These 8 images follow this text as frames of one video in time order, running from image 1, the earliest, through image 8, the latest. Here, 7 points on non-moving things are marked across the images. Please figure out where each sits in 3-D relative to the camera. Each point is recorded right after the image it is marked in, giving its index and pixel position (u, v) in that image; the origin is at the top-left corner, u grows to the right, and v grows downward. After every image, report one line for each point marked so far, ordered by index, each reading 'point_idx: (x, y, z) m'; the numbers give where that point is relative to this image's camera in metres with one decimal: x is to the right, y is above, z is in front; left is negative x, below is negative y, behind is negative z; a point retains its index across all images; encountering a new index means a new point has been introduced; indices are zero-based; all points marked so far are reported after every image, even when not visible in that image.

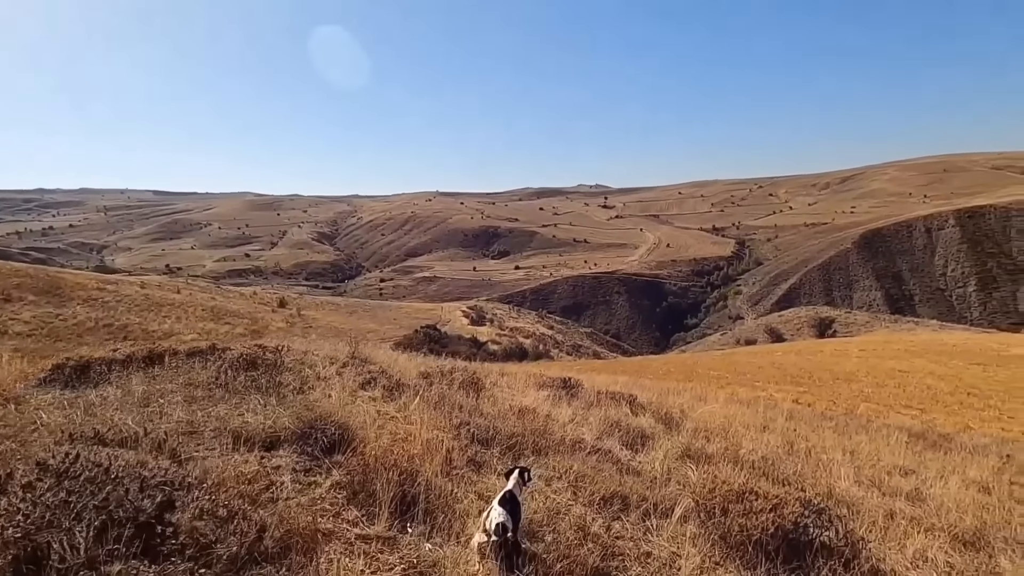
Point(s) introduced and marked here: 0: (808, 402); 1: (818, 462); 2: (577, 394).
0: (+9.0, -3.5, +20.1) m
1: (+3.8, -2.2, +8.3) m
2: (+1.1, -1.8, +11.1) m
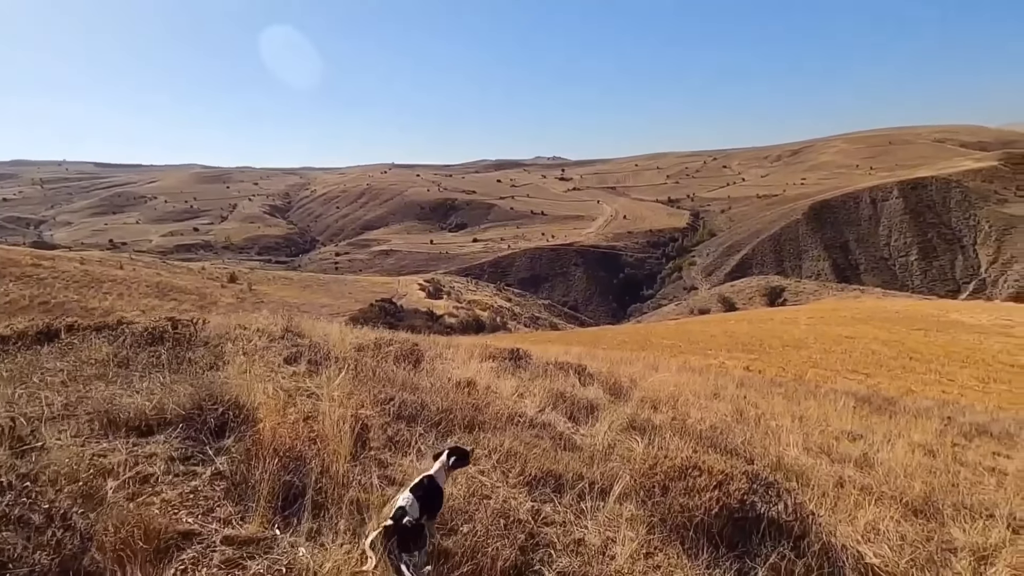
0: (+7.5, -2.5, +20.3) m
1: (+3.1, -1.7, +8.1) m
2: (+0.2, -1.2, +10.7) m
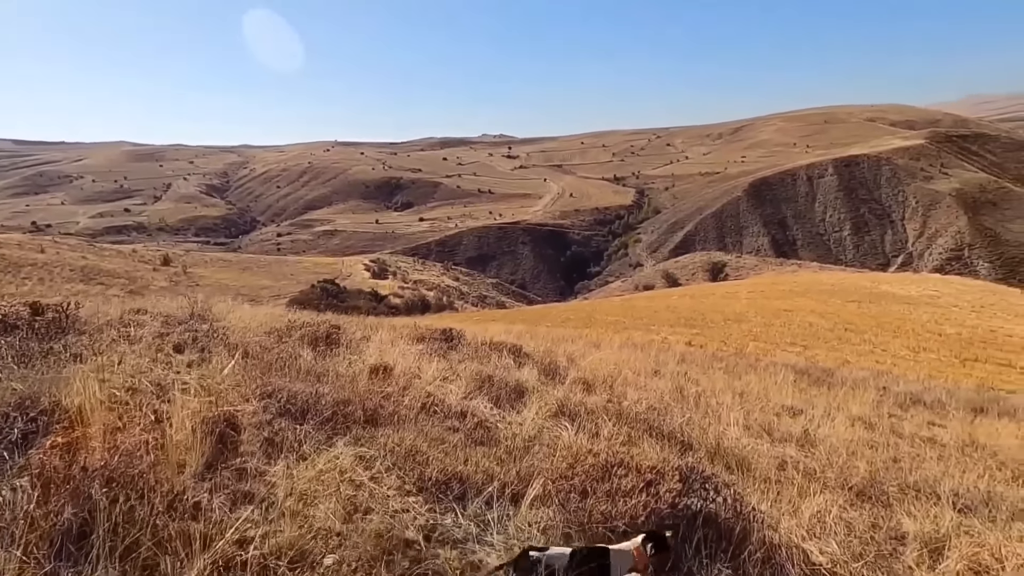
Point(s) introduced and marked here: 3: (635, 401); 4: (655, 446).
0: (+5.7, -1.7, +20.3) m
1: (+2.3, -1.4, +7.8) m
2: (-0.8, -0.9, +10.1) m
3: (+1.3, -1.2, +6.9) m
4: (+1.0, -1.2, +5.1) m
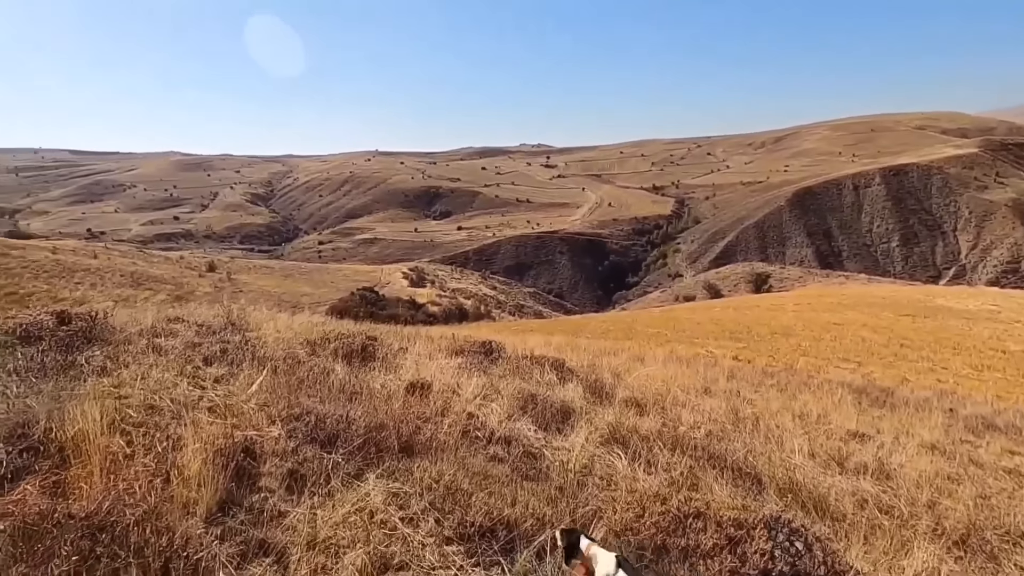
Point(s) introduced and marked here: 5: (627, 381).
0: (+6.9, -2.1, +19.4) m
1: (+2.8, -1.6, +7.2) m
2: (-0.2, -1.0, +9.7) m
3: (+1.7, -1.3, +6.4) m
4: (+1.4, -1.3, +4.5) m
5: (+1.7, -1.3, +9.5) m
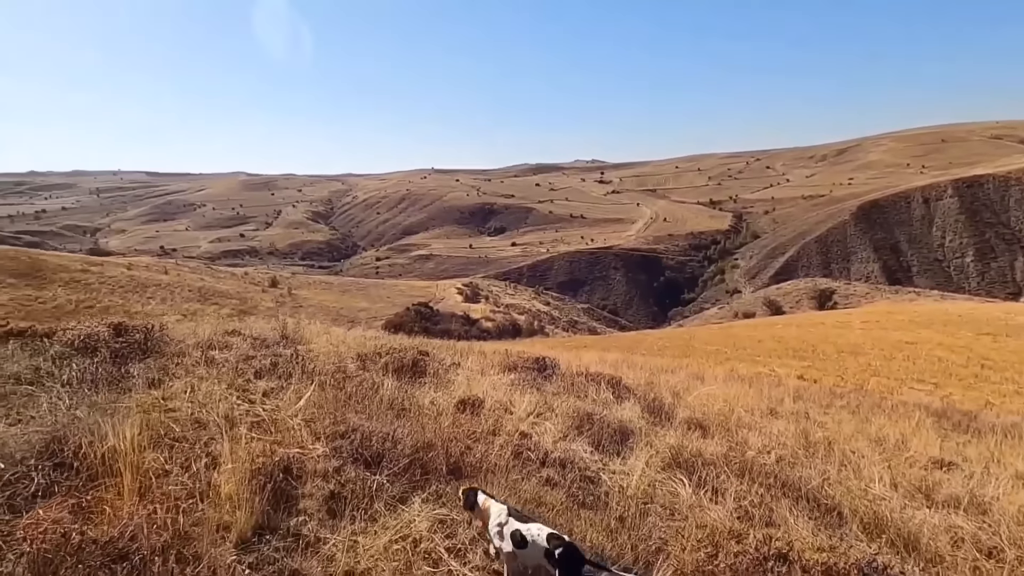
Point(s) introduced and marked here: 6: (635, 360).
0: (+8.4, -2.5, +18.5) m
1: (+3.3, -1.7, +6.7) m
2: (+0.6, -1.2, +9.5) m
3: (+2.2, -1.4, +6.0) m
4: (+1.7, -1.4, +4.2) m
5: (+2.4, -1.5, +9.1) m
6: (+3.3, -1.9, +17.8) m
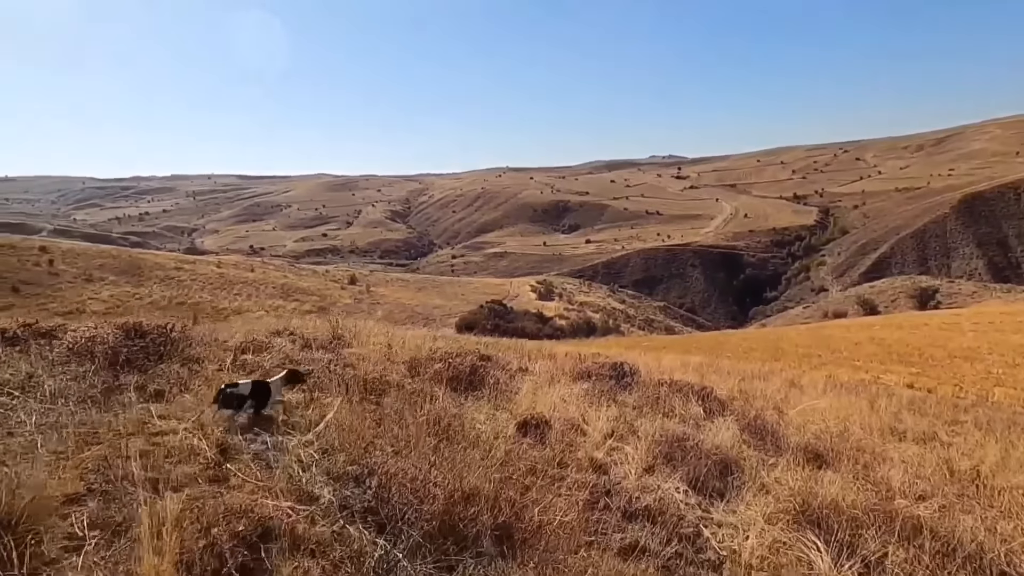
0: (+10.3, -2.5, +16.5) m
1: (+3.9, -1.7, +5.2) m
2: (+1.5, -1.2, +8.3) m
3: (+2.7, -1.4, +4.7) m
4: (+2.0, -1.4, +2.9) m
5: (+3.3, -1.5, +7.7) m
6: (+5.1, -1.9, +16.3) m
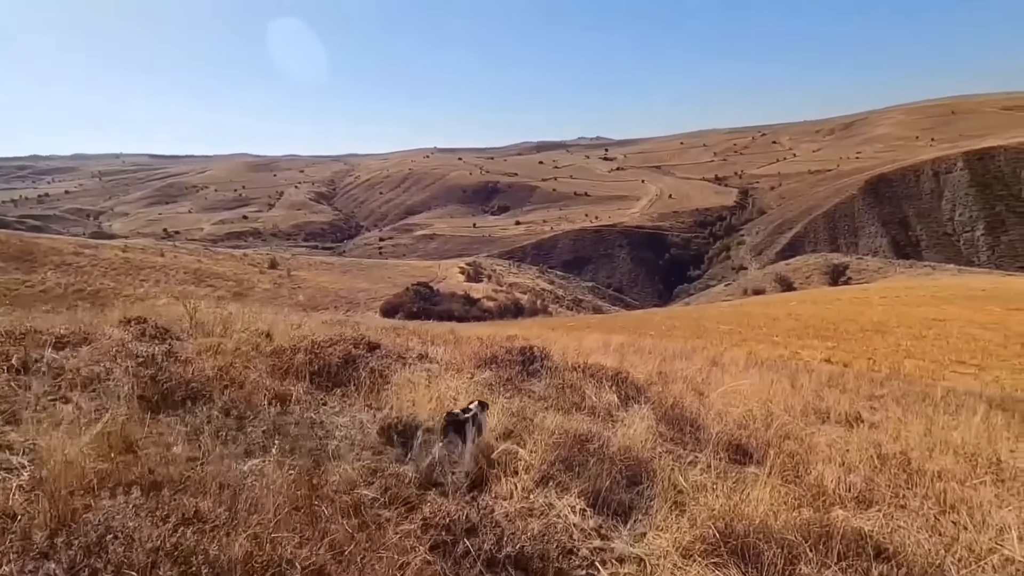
0: (+8.3, -1.8, +16.6) m
1: (+3.1, -1.4, +4.7) m
2: (+0.3, -0.9, +7.5) m
3: (+1.9, -1.2, +4.0) m
4: (+1.4, -1.2, +2.2) m
5: (+2.2, -1.2, +7.1) m
6: (+3.1, -1.3, +15.8) m
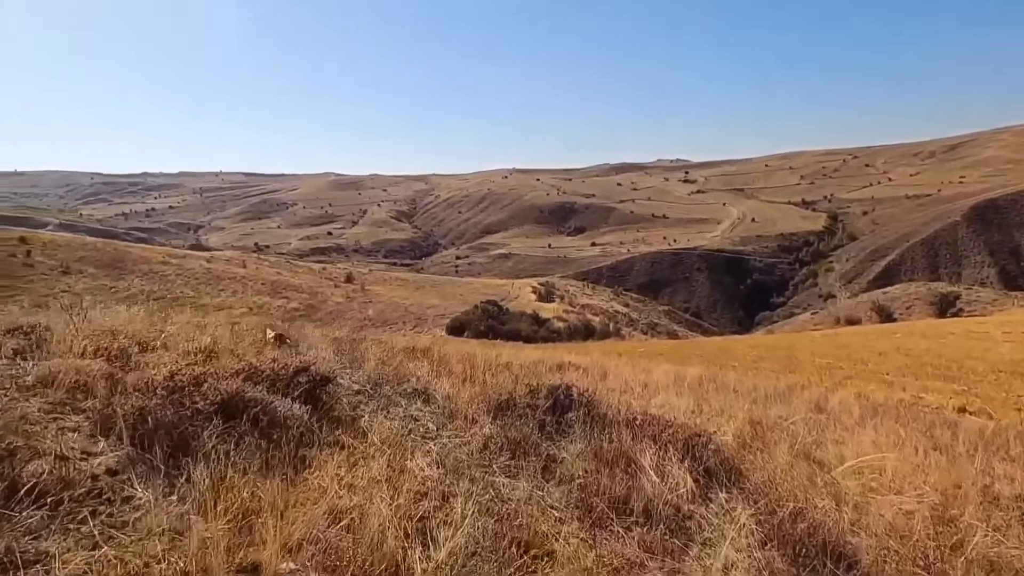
0: (+9.4, -2.4, +13.2) m
1: (+2.9, -1.5, +2.0) m
2: (+0.5, -1.0, +5.1) m
3: (+1.7, -1.2, +1.5) m
4: (+1.0, -1.2, -0.3) m
5: (+2.3, -1.4, +4.5) m
6: (+4.2, -1.8, +13.0) m
